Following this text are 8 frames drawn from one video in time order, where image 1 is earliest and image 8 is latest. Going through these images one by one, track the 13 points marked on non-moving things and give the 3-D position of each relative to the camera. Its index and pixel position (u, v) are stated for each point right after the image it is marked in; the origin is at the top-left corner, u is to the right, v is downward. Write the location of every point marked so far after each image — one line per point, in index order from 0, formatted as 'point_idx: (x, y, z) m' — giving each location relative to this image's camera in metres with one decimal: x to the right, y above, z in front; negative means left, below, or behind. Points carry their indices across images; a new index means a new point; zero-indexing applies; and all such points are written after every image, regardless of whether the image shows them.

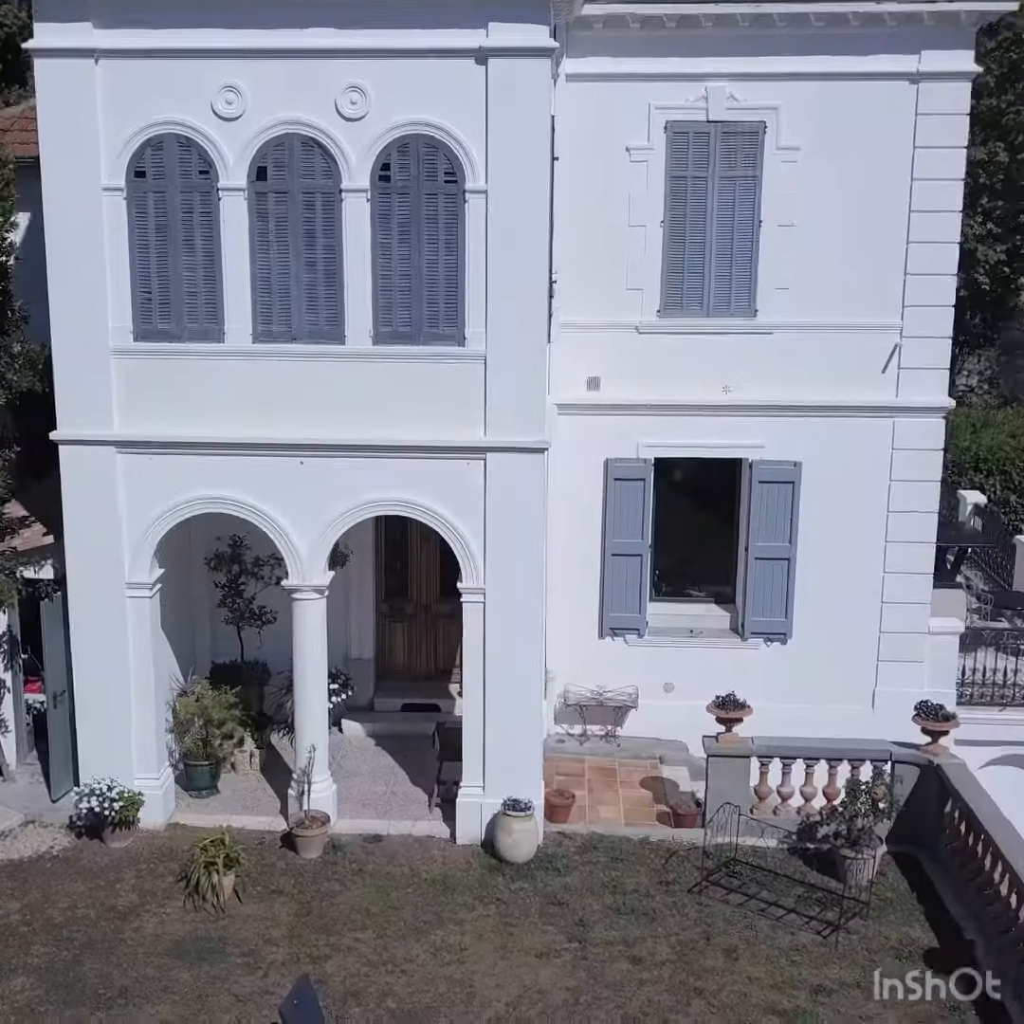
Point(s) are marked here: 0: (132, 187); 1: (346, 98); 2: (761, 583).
0: (-6.1, +5.2, +10.8) m
1: (-2.6, +6.5, +10.5) m
2: (+5.0, -1.4, +13.5) m
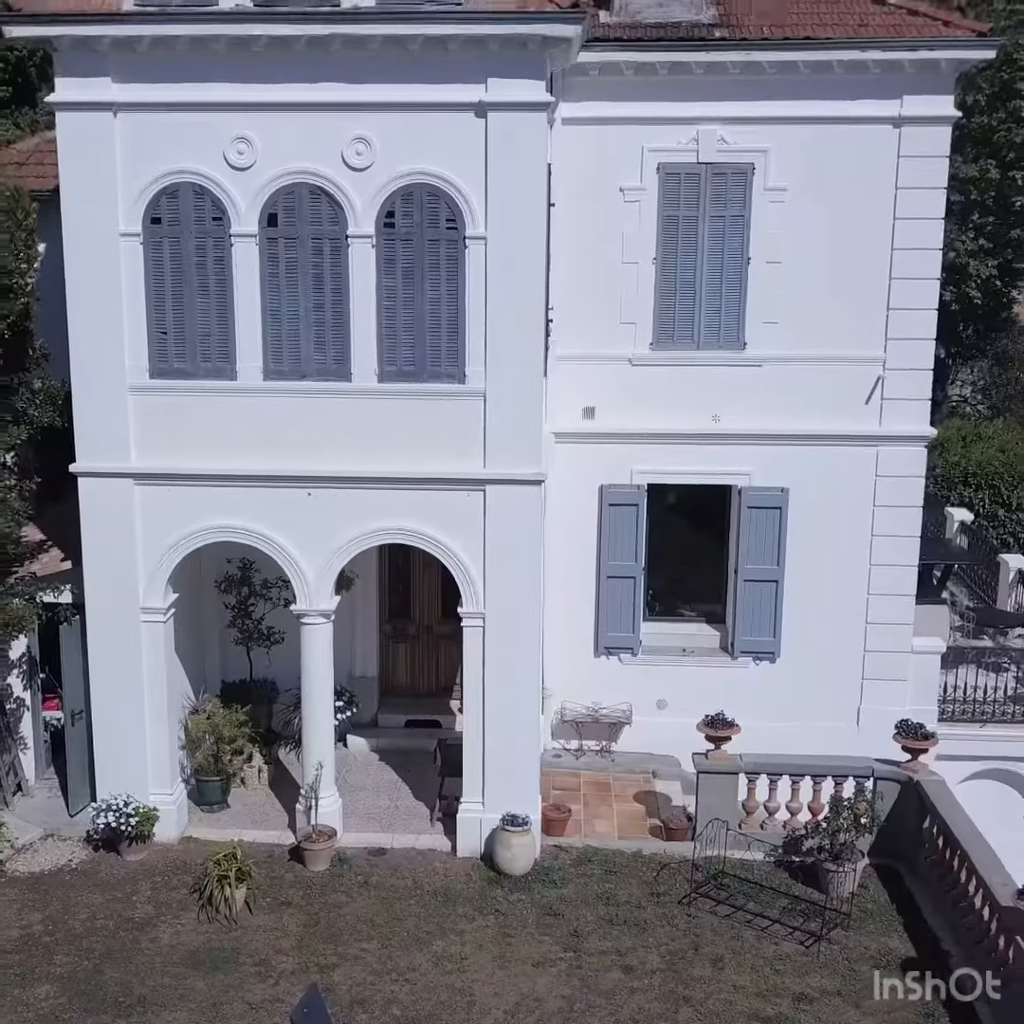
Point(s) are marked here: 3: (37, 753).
0: (-6.1, +4.7, +11.3) m
1: (-2.6, +6.0, +11.0) m
2: (+5.0, -1.9, +14.1) m
3: (-9.5, -4.8, +13.4) m
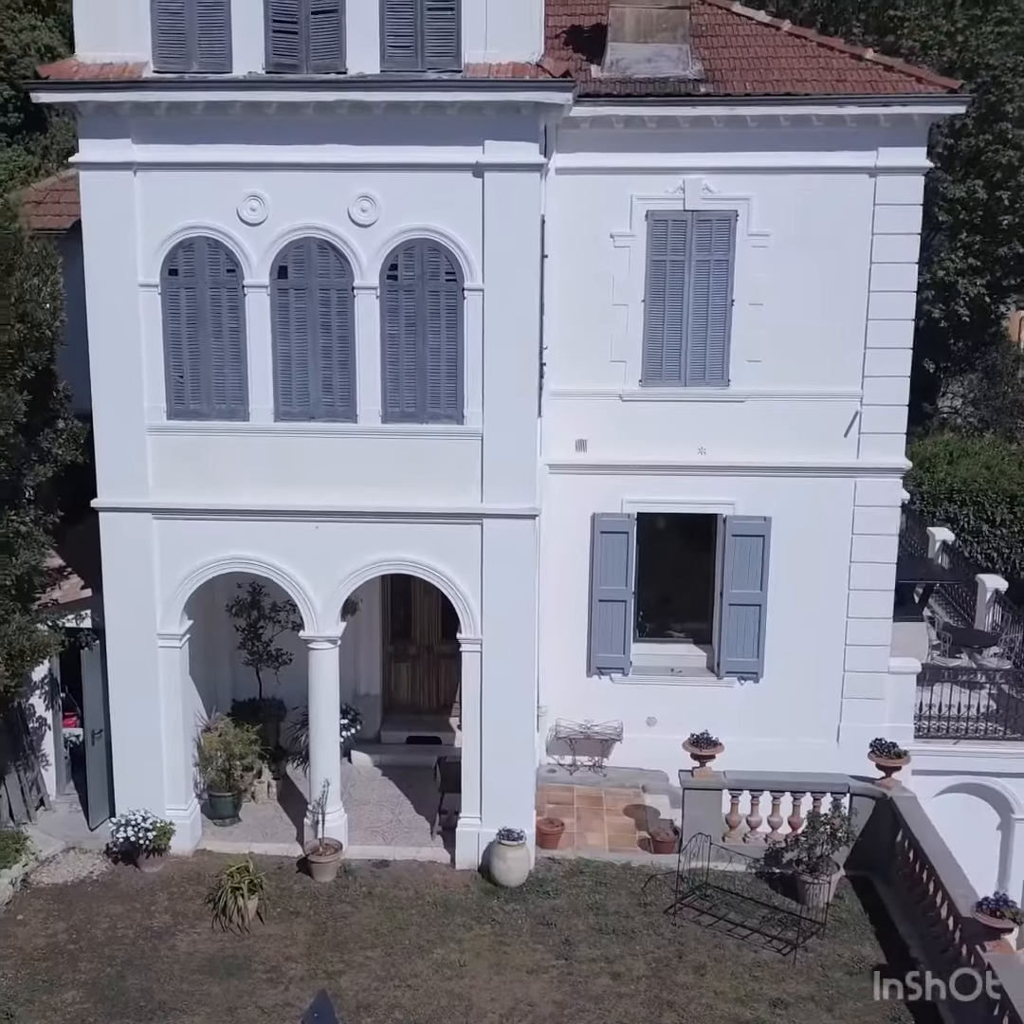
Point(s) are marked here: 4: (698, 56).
0: (-6.2, +4.1, +12.0) m
1: (-2.7, +5.4, +11.8) m
2: (+4.9, -2.5, +14.8) m
3: (-9.6, -5.4, +14.1) m
4: (+3.9, +9.6, +14.1) m
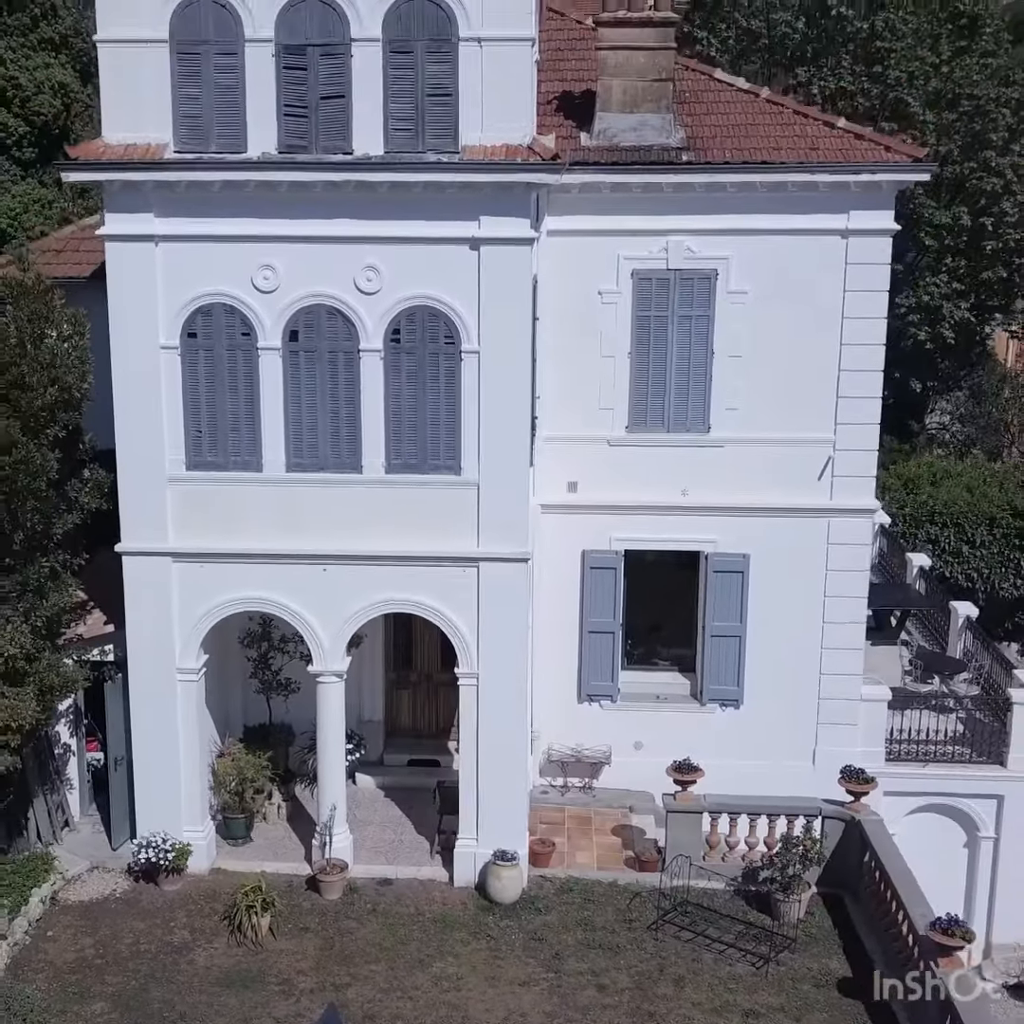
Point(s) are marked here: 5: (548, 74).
0: (-6.3, +3.2, +13.0) m
1: (-2.8, +4.5, +12.7) m
2: (+4.8, -3.4, +15.7) m
3: (-9.7, -6.3, +15.0) m
4: (+3.8, +8.8, +15.1) m
5: (+0.9, +10.6, +16.1) m
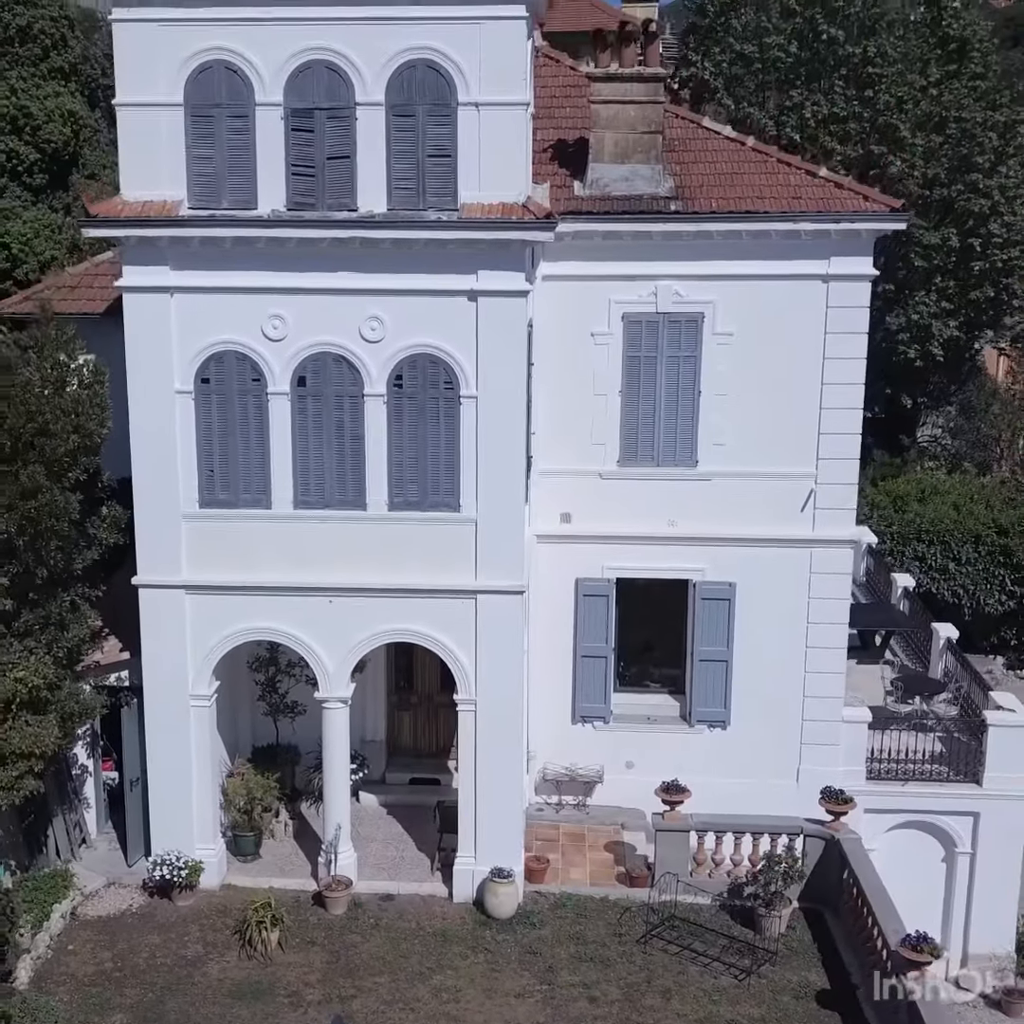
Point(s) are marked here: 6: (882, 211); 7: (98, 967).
0: (-6.4, +2.5, +13.7) m
1: (-2.9, +3.8, +13.4) m
2: (+4.7, -4.1, +16.4) m
3: (-9.8, -7.0, +15.7) m
4: (+3.7, +8.0, +15.8) m
5: (+0.8, +9.8, +16.8) m
6: (+8.2, +6.7, +14.9) m
7: (-8.2, -9.0, +13.2) m
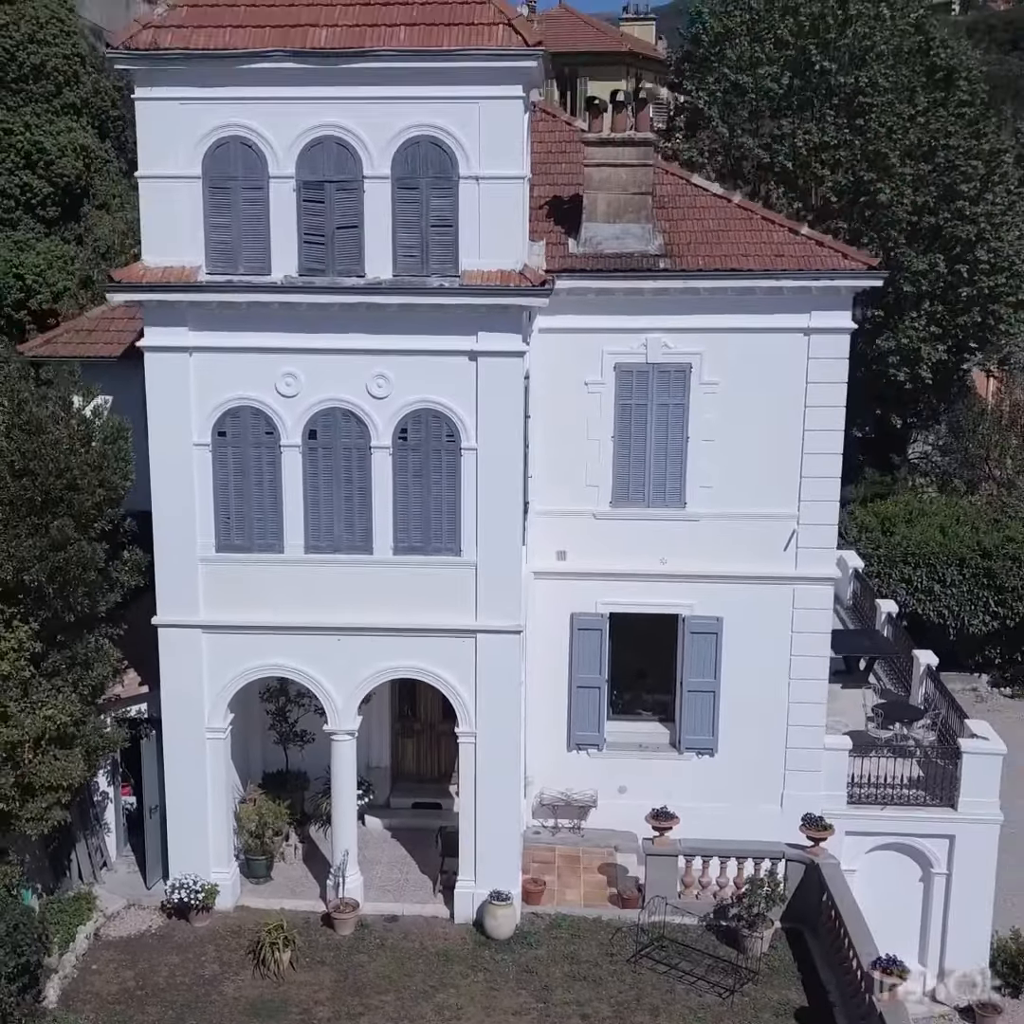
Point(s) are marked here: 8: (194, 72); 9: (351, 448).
0: (-6.5, +1.5, +14.6) m
1: (-3.0, +2.8, +14.3) m
2: (+4.7, -5.1, +17.3) m
3: (-9.8, -8.0, +16.6) m
4: (+3.7, +7.0, +16.7) m
5: (+0.7, +8.8, +17.7) m
6: (+8.2, +5.7, +15.7) m
7: (-8.2, -10.0, +14.0) m
8: (-6.5, +9.0, +13.7) m
9: (-3.5, +1.4, +14.5) m
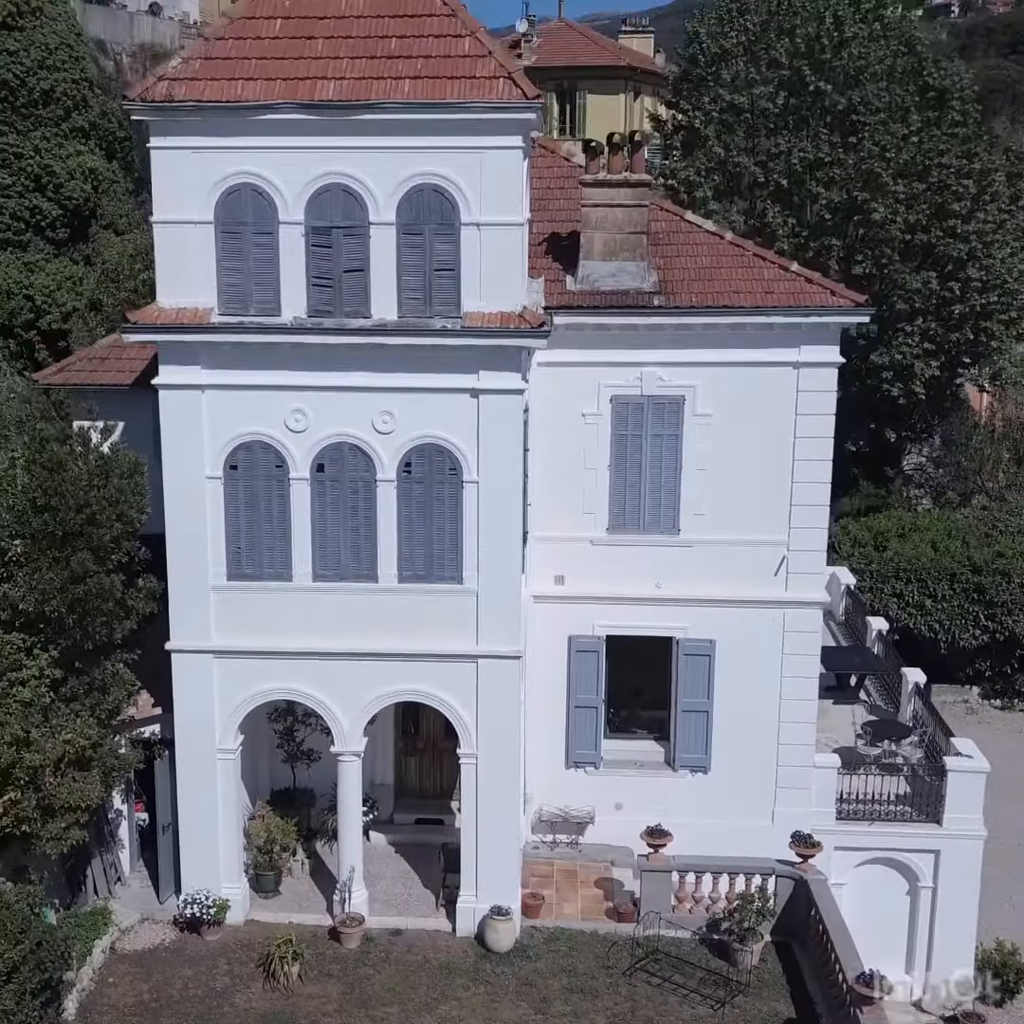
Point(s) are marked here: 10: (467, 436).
0: (-6.5, +0.8, +15.2) m
1: (-3.0, +2.1, +14.9) m
2: (+4.7, -5.8, +17.9) m
3: (-9.8, -8.7, +17.2) m
4: (+3.7, +6.3, +17.3) m
5: (+0.7, +8.1, +18.3) m
6: (+8.2, +5.0, +16.3) m
7: (-8.2, -10.6, +14.6) m
8: (-6.5, +8.3, +14.3) m
9: (-3.5, +0.7, +15.1) m
10: (-1.0, +1.7, +14.9) m
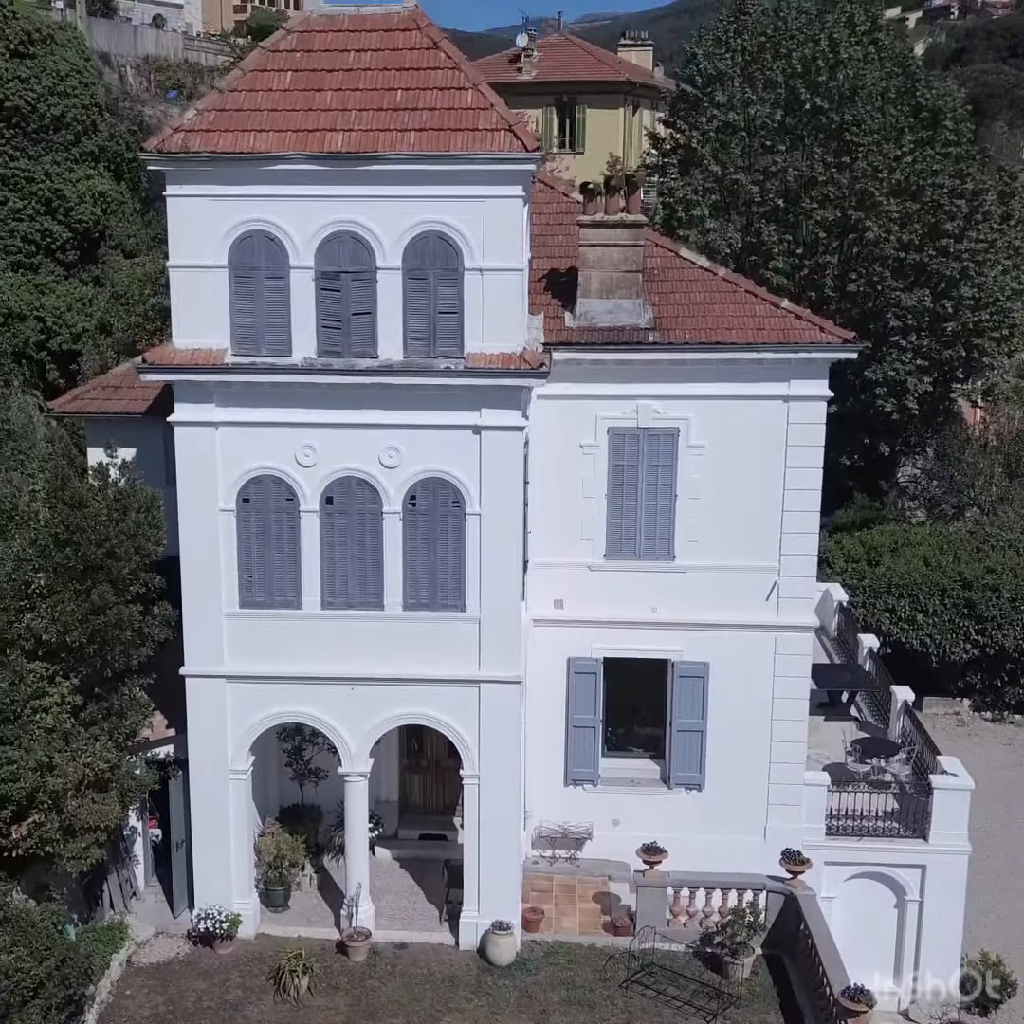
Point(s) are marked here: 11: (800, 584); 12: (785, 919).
0: (-6.5, +0.1, +15.8) m
1: (-2.9, +1.4, +15.5) m
2: (+4.7, -6.6, +18.5) m
3: (-9.8, -9.4, +17.8) m
4: (+3.7, +5.6, +17.9) m
5: (+0.8, +7.4, +18.9) m
6: (+8.2, +4.3, +17.0) m
7: (-8.2, -11.4, +15.3) m
8: (-6.5, +7.6, +14.9) m
9: (-3.5, 0.0, +15.8) m
10: (-1.0, +1.0, +15.6) m
11: (+7.8, -2.0, +18.0) m
12: (+6.9, -10.2, +16.7) m
